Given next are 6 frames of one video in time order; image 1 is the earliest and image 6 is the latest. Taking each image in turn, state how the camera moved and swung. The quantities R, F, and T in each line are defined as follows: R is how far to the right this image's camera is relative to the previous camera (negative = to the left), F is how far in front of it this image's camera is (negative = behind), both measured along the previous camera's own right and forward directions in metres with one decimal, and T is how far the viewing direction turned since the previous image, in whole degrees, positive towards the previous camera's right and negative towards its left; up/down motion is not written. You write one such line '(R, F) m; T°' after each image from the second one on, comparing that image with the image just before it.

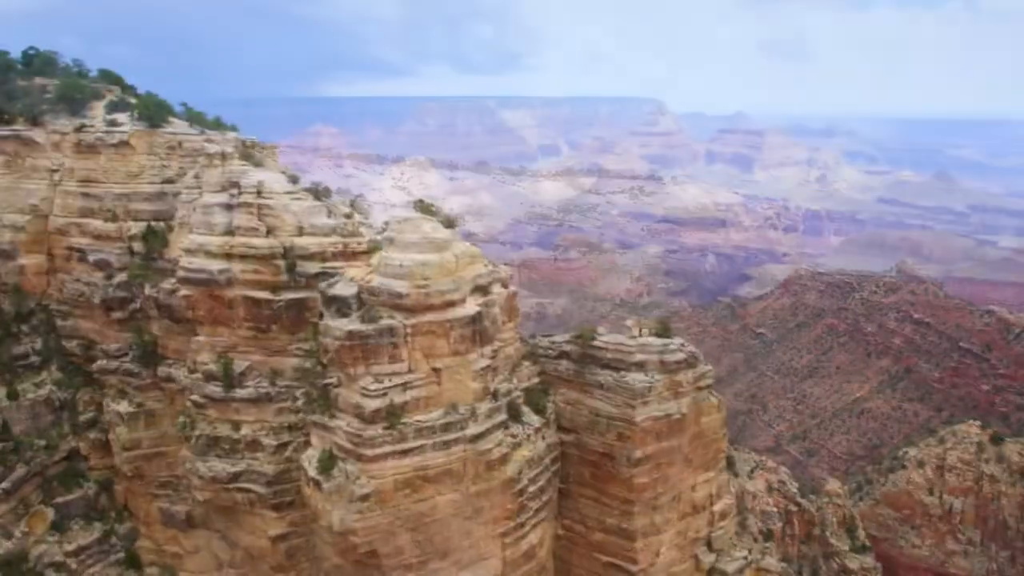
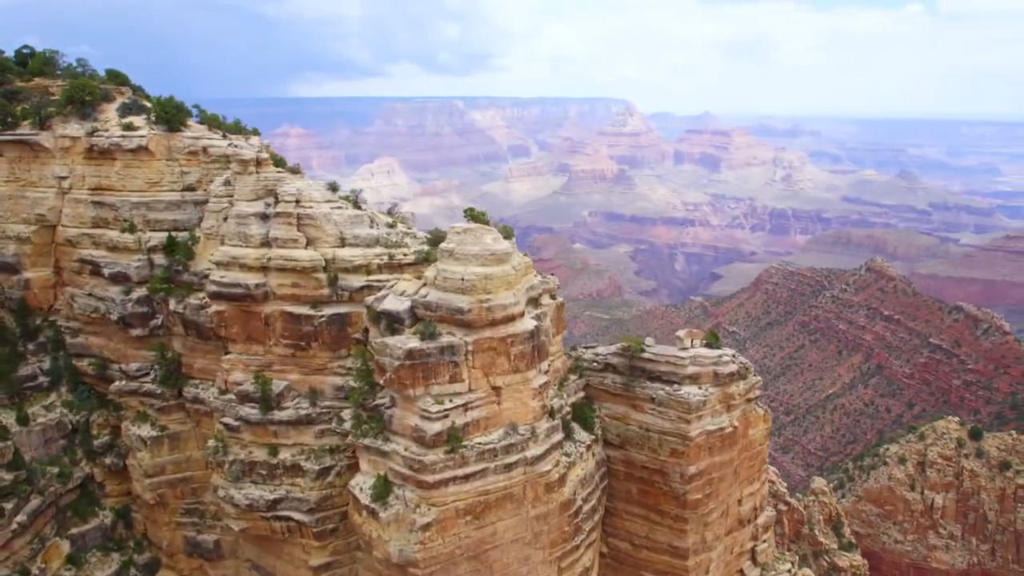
(-2.0, +1.0) m; +2°
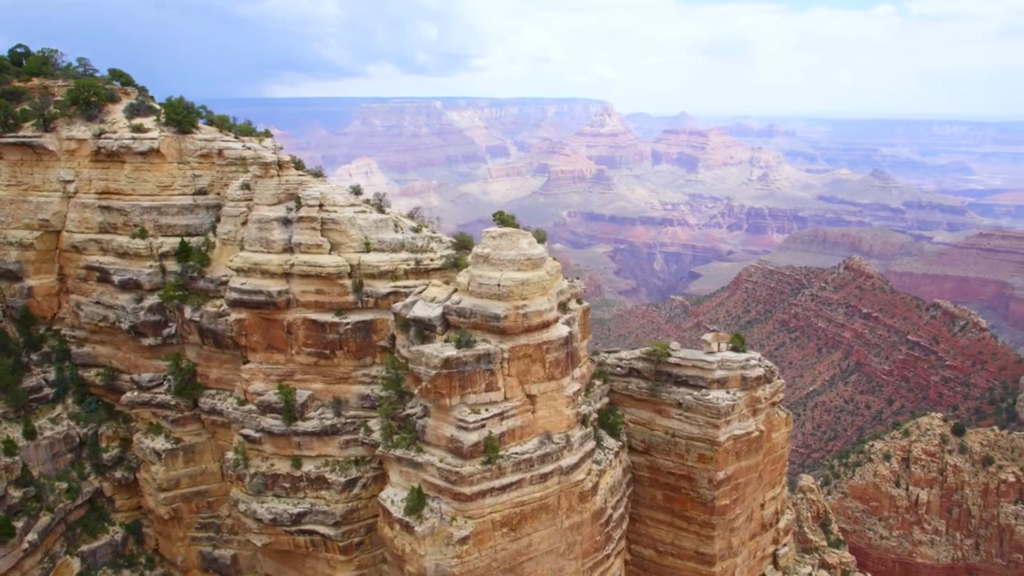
(-1.2, +0.4) m; +2°
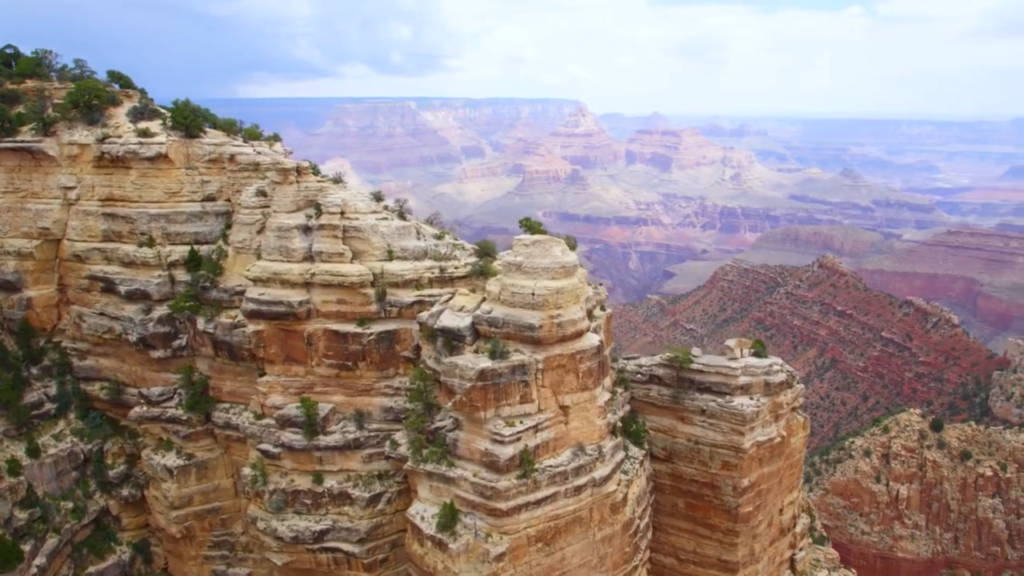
(-1.2, +0.4) m; +2°
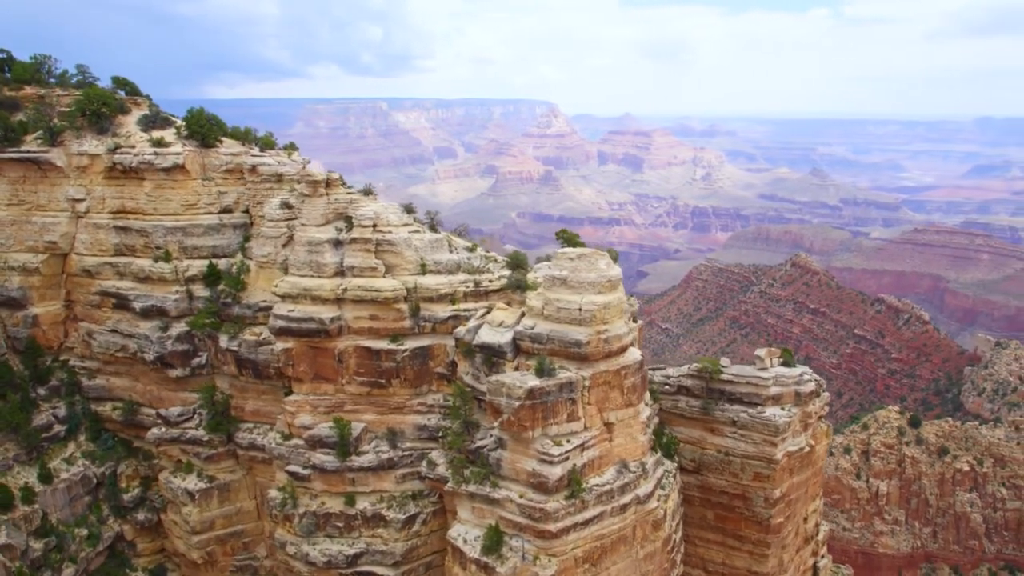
(-1.4, +0.4) m; +2°
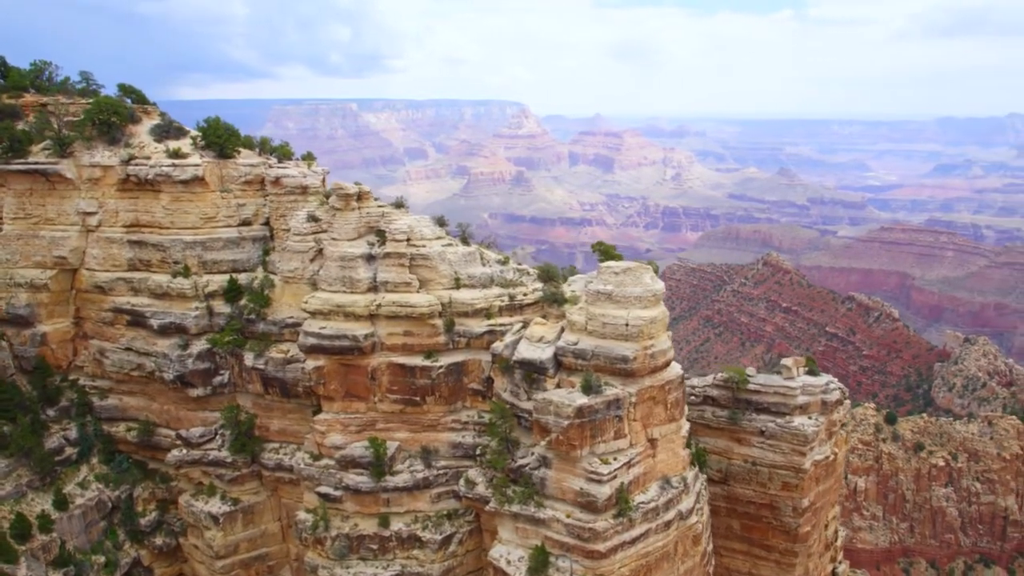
(-1.3, +0.3) m; +2°
